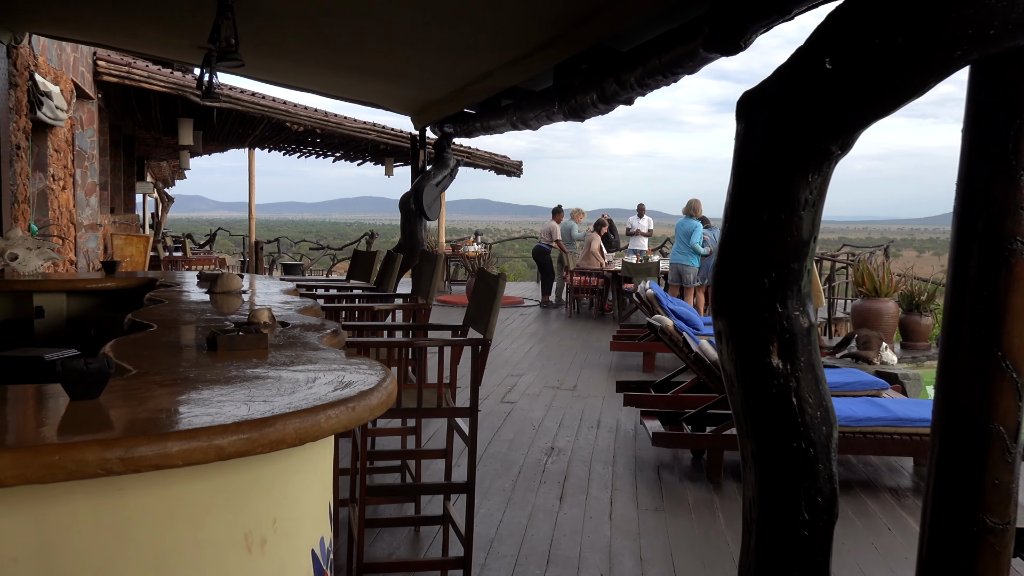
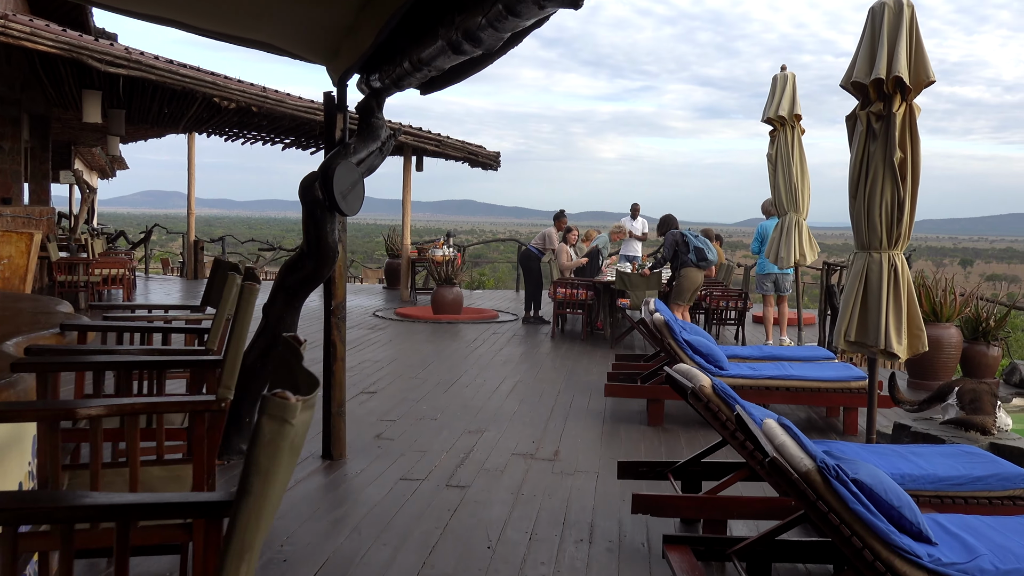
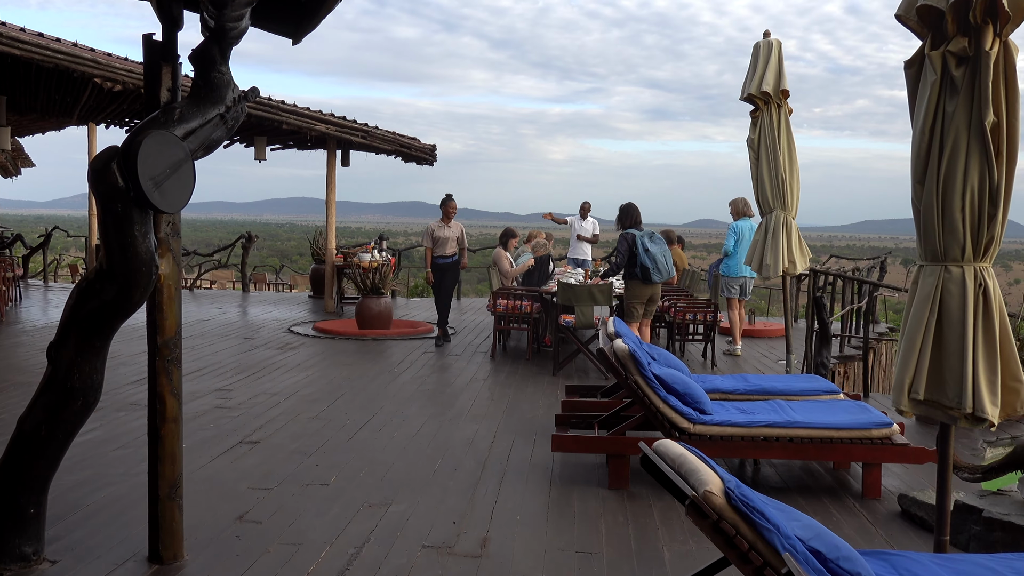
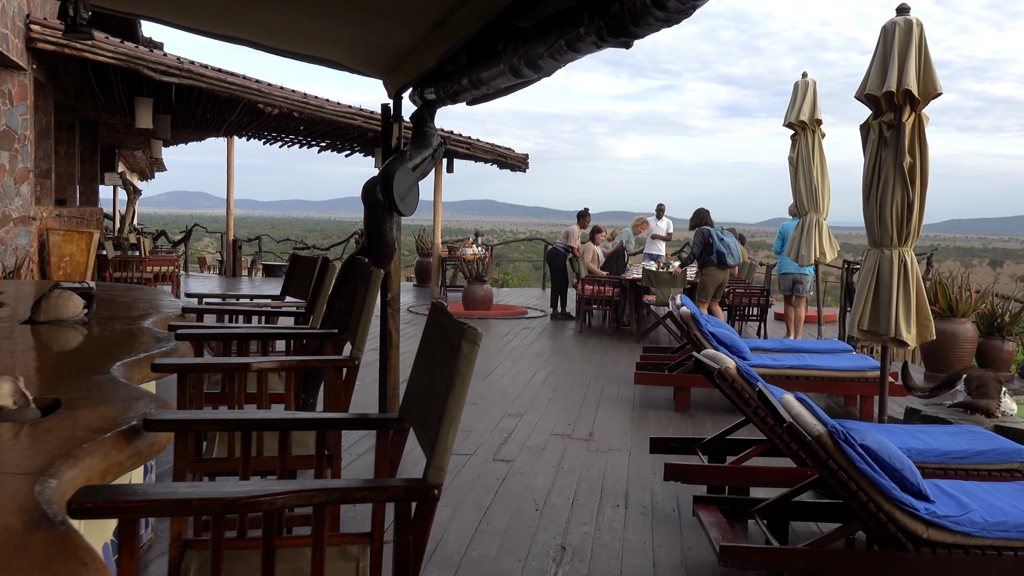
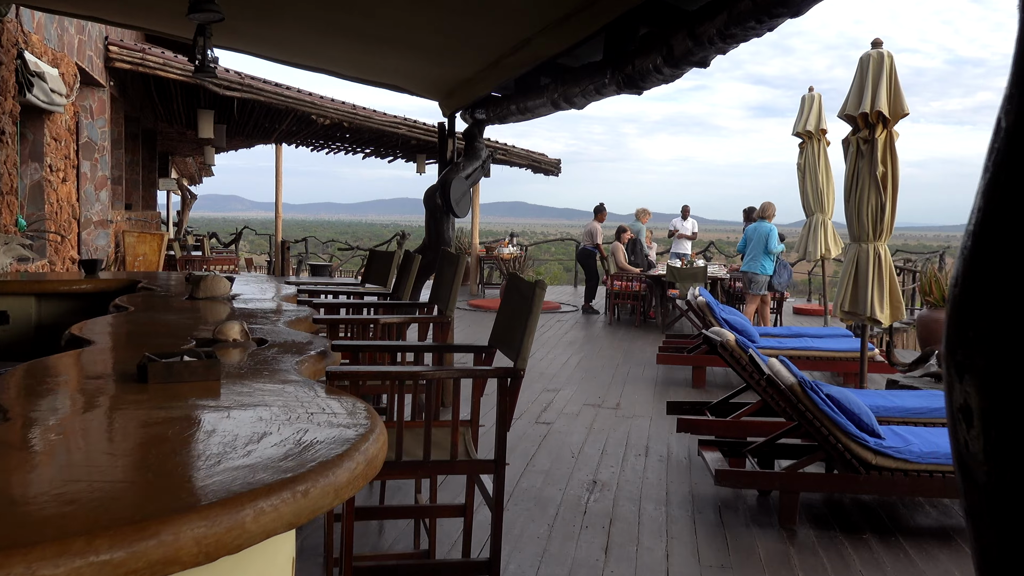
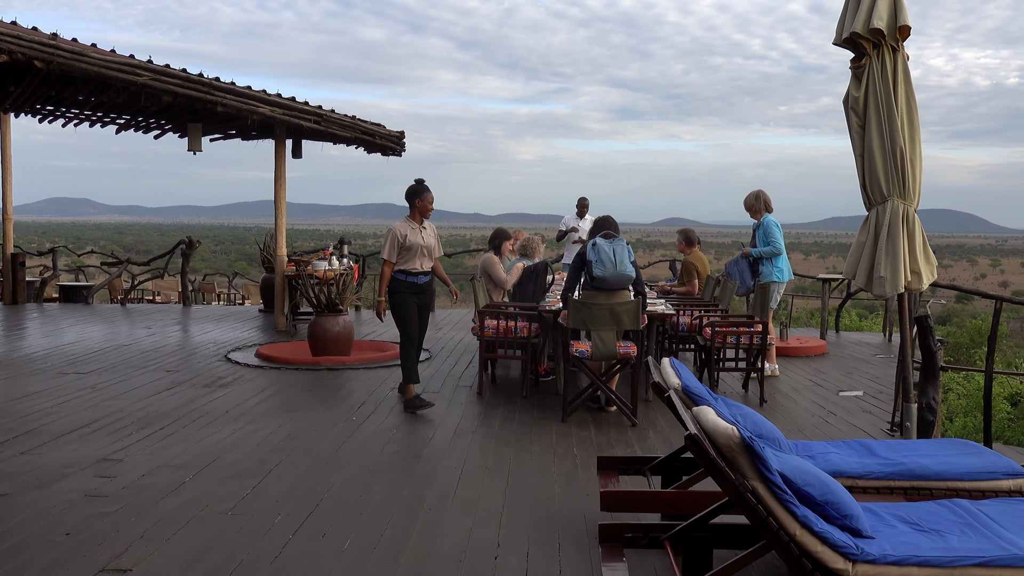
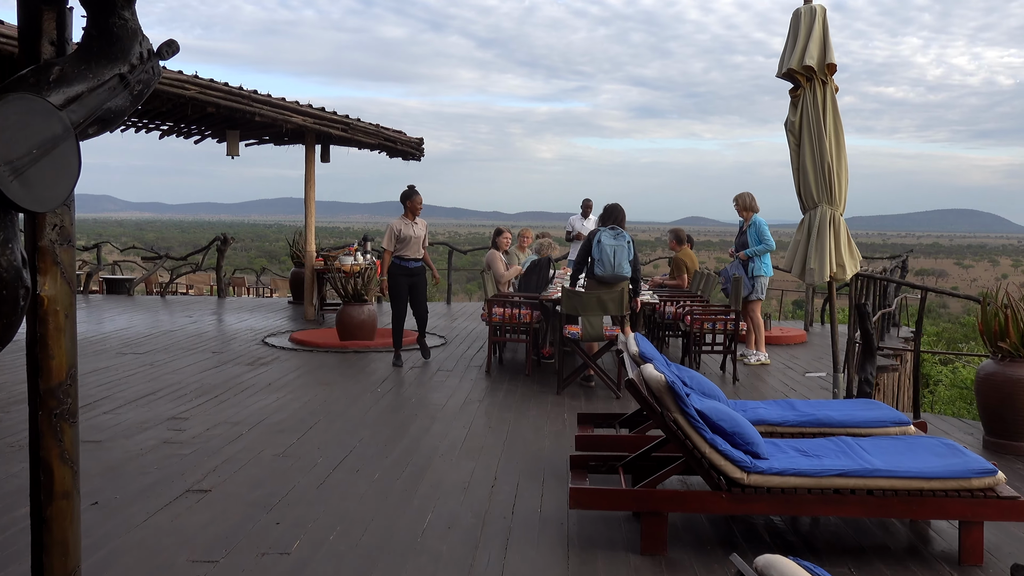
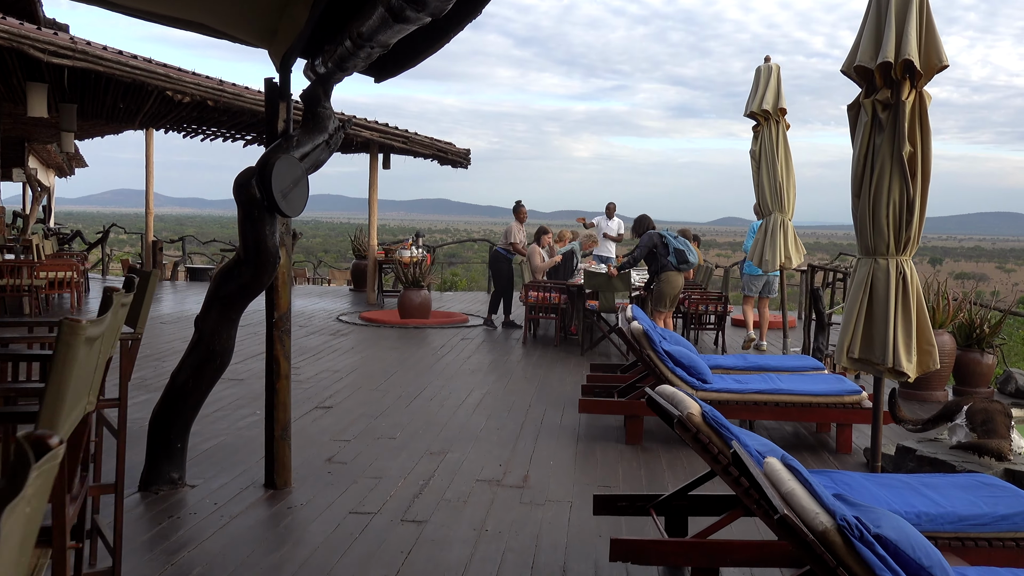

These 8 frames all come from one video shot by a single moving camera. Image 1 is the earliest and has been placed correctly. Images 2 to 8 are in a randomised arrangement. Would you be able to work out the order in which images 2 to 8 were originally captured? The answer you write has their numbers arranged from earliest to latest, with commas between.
5, 4, 2, 8, 3, 7, 6
